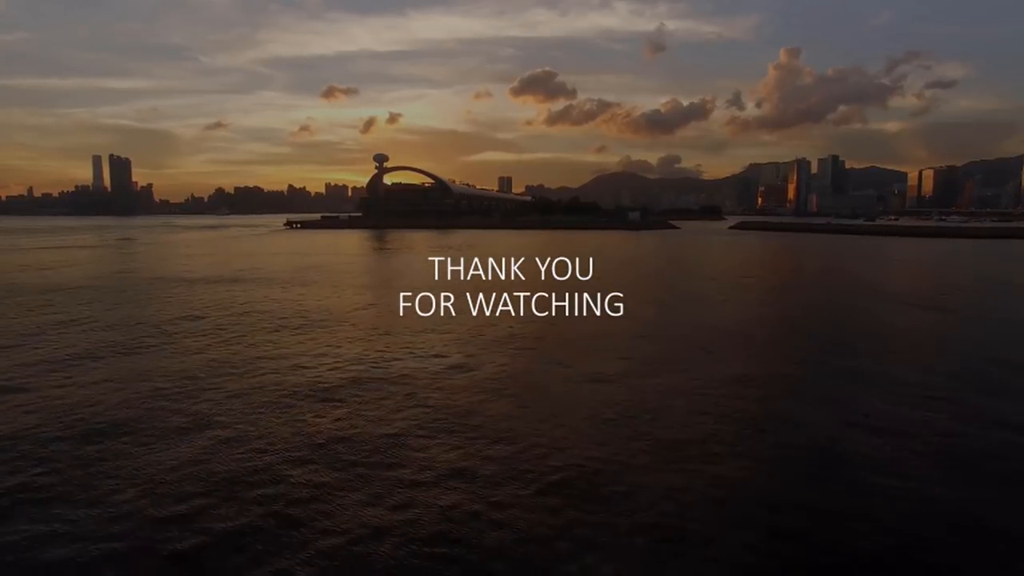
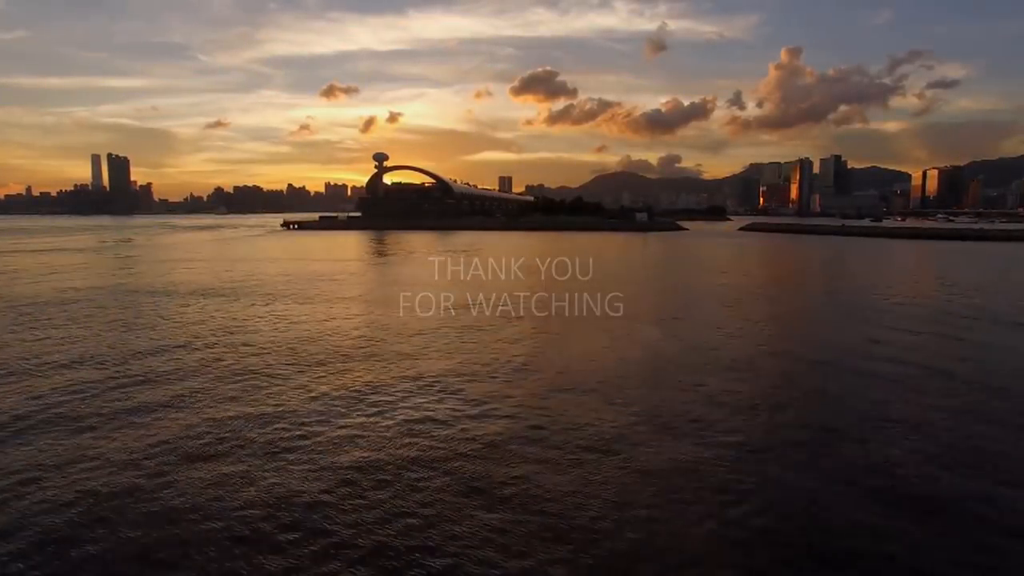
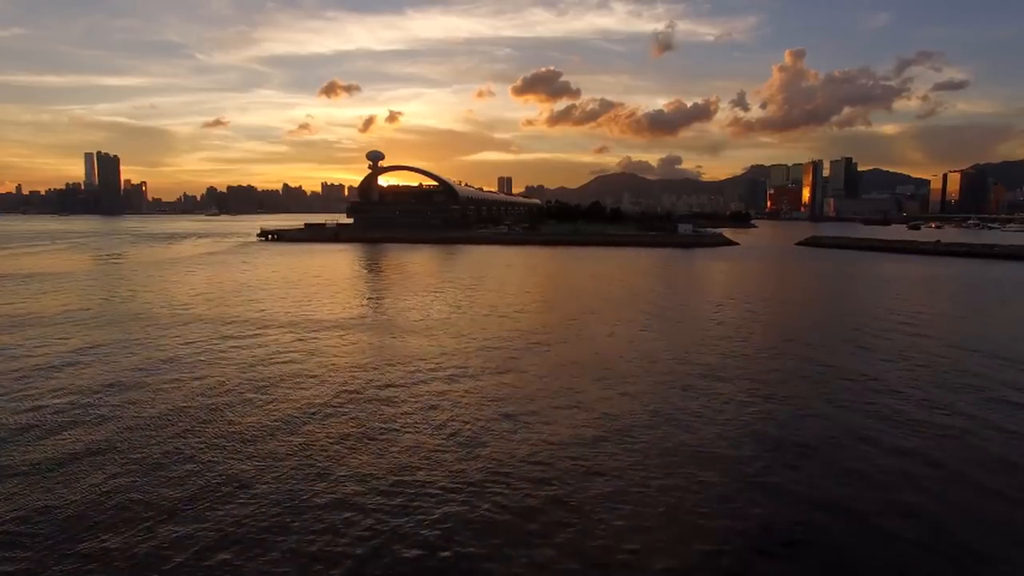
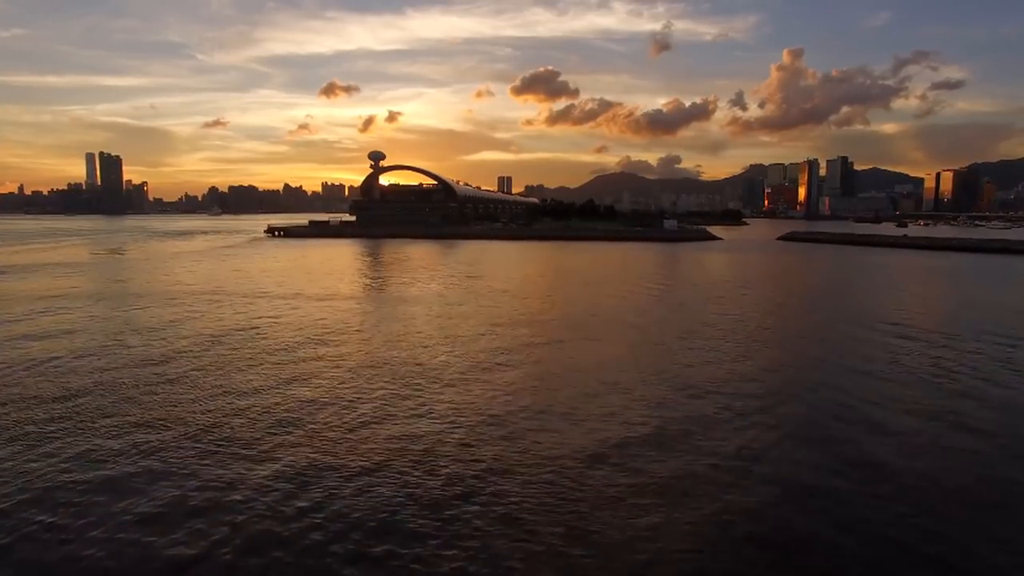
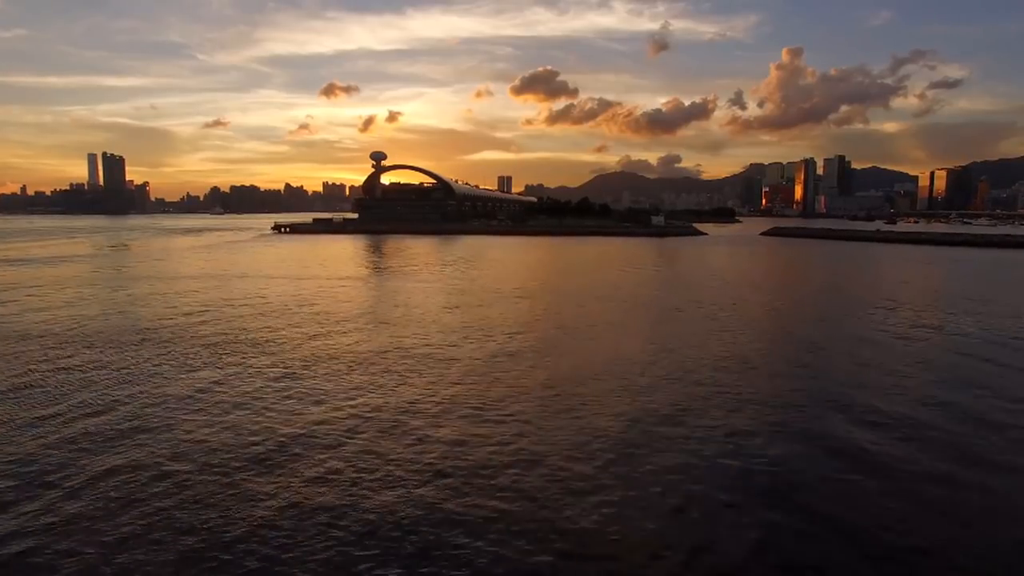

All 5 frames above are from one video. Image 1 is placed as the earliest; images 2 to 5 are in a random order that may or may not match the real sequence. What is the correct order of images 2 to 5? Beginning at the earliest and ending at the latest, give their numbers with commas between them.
2, 5, 4, 3
